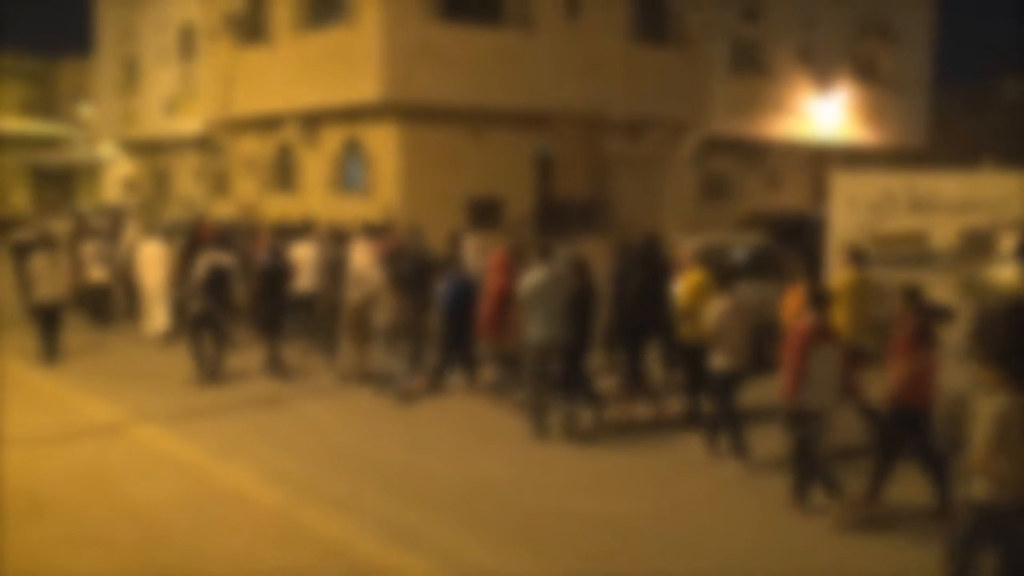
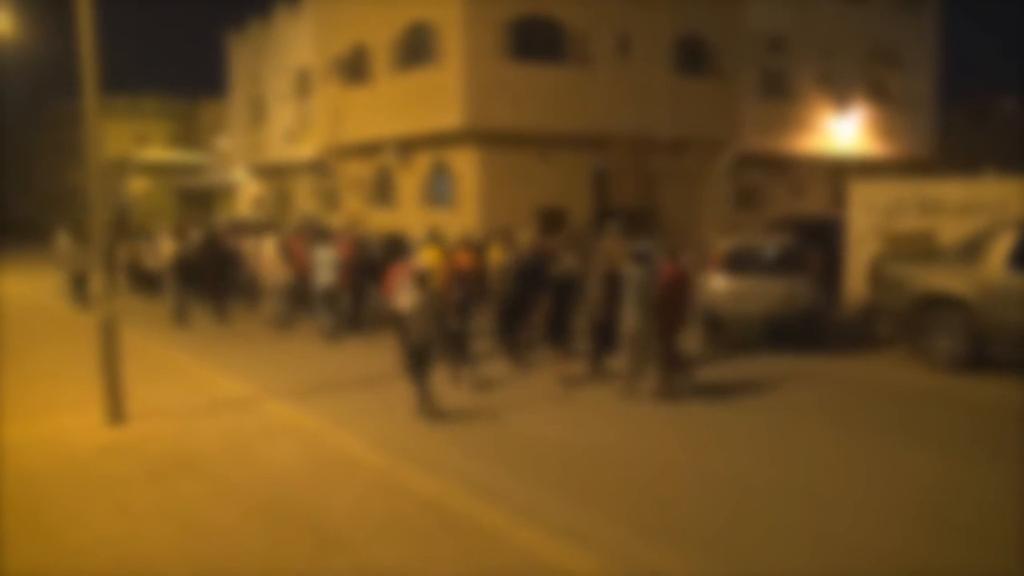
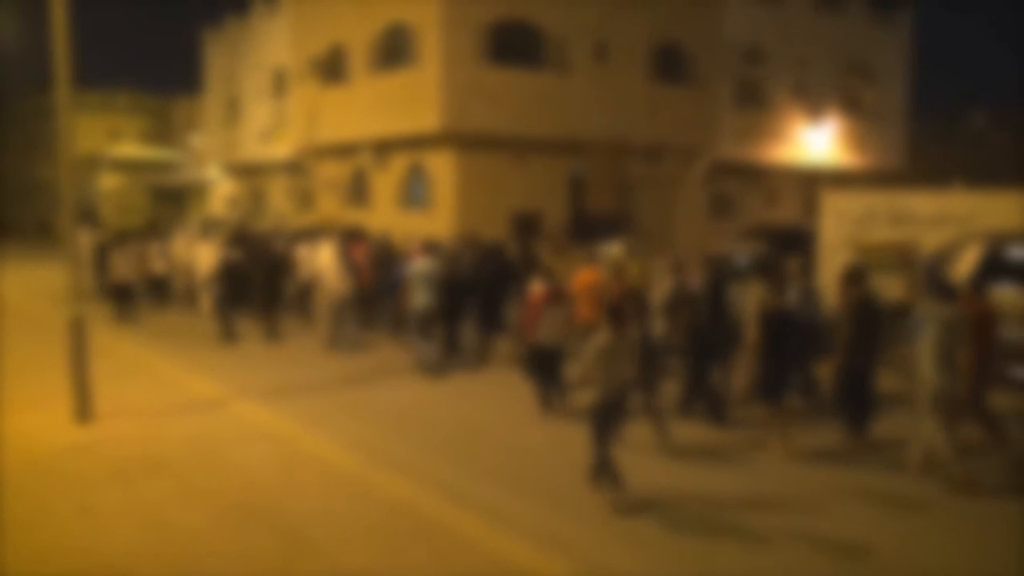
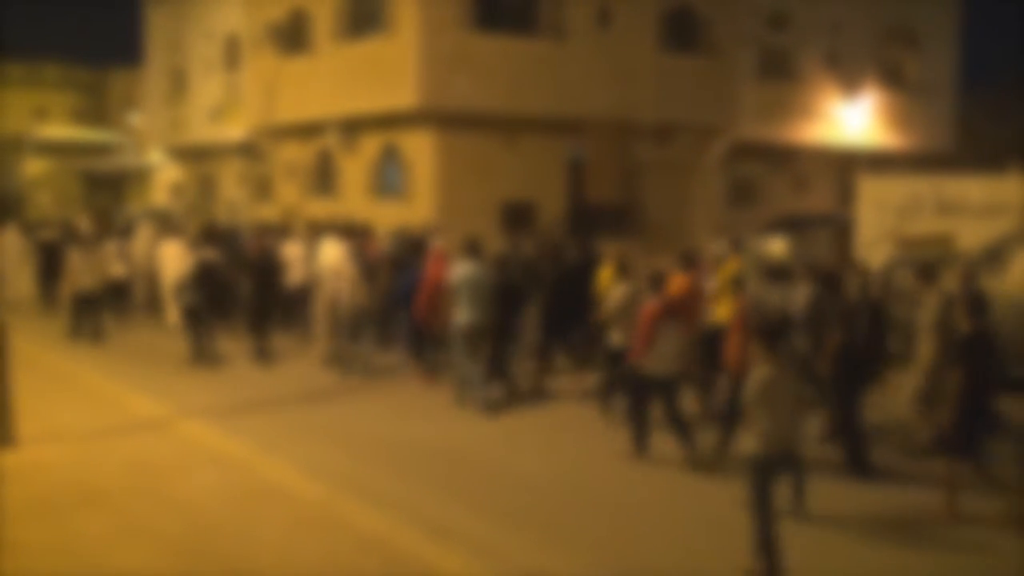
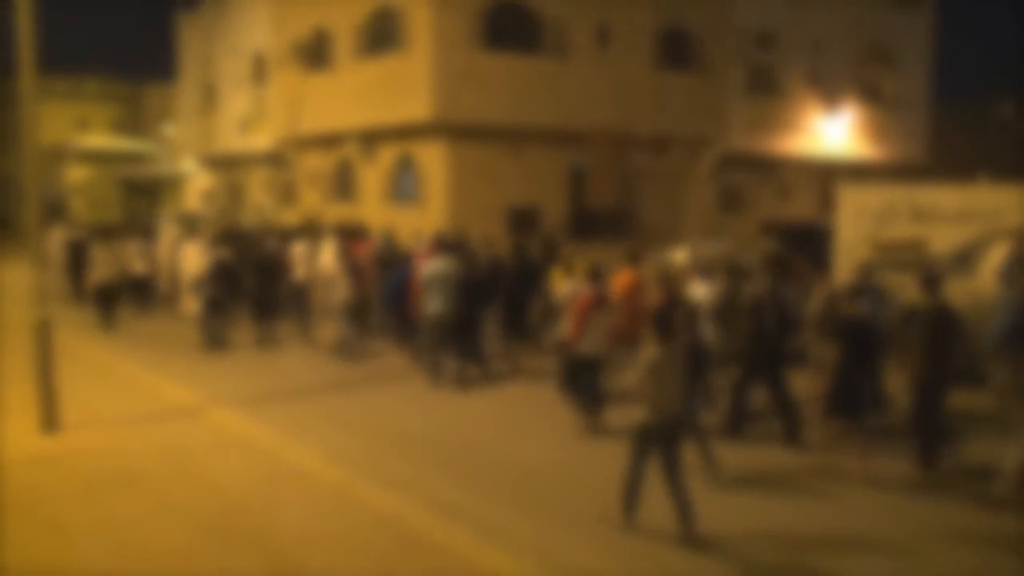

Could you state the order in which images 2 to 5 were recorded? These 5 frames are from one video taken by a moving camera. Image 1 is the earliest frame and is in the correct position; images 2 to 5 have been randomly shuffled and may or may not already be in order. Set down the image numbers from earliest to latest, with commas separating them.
4, 5, 3, 2
